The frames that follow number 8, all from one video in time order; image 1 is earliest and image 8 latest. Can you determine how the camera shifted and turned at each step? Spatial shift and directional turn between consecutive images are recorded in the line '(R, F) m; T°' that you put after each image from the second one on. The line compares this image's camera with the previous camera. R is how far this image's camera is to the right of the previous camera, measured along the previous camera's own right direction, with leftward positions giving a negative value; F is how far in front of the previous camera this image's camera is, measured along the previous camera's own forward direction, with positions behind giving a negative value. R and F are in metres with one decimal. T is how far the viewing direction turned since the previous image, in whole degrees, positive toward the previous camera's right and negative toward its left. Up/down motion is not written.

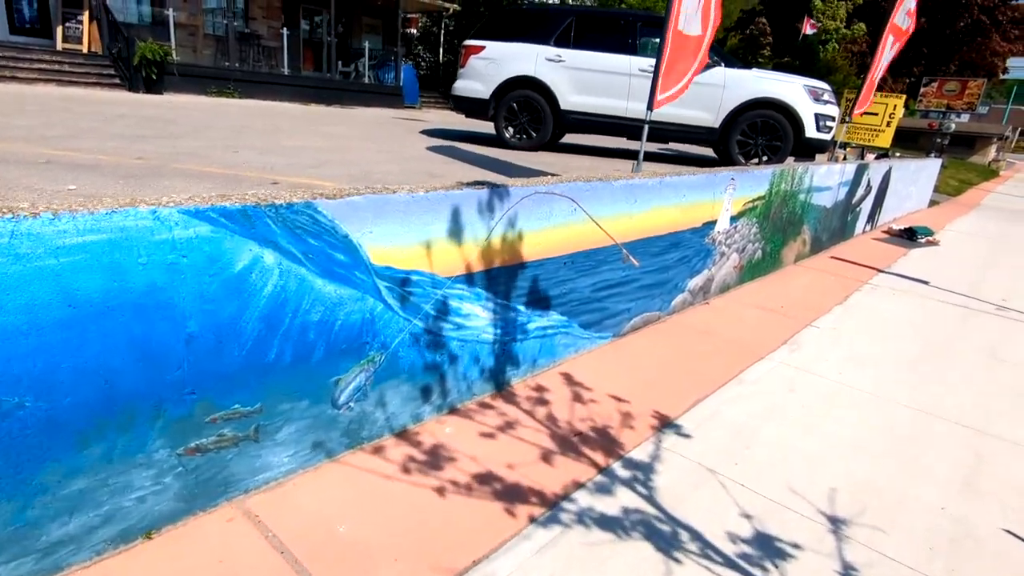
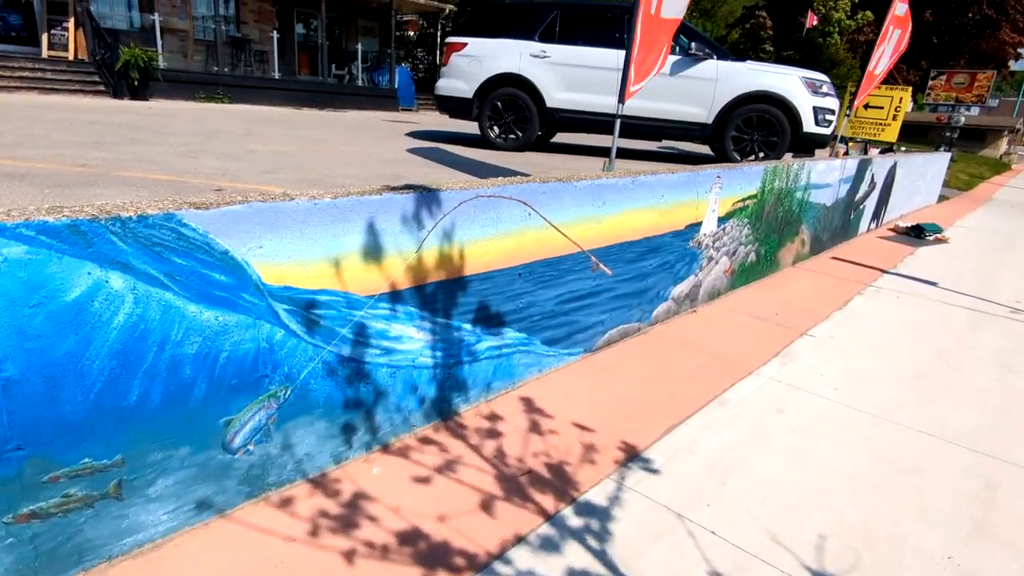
(+0.4, +0.5) m; -1°
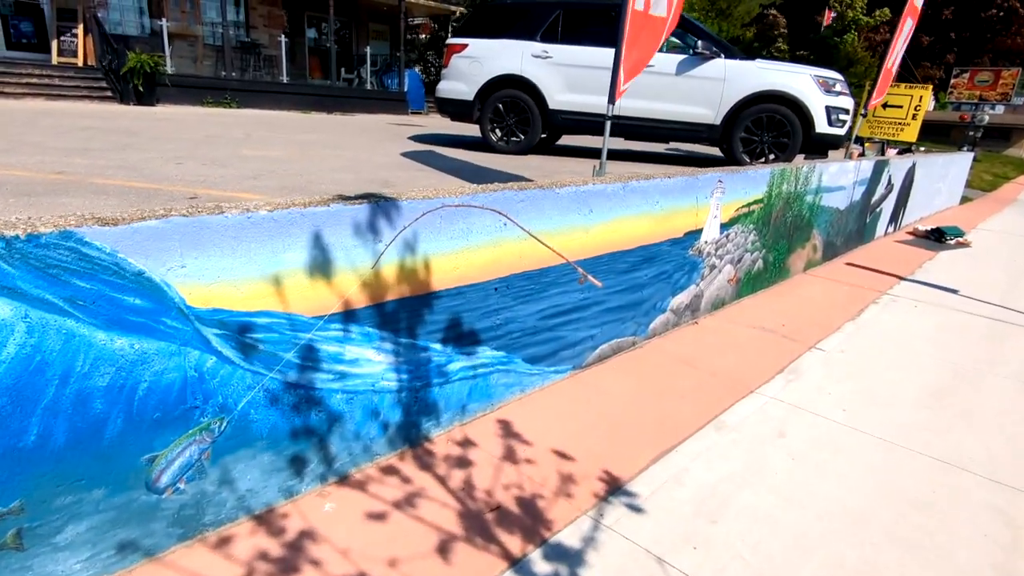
(+0.2, +0.3) m; -1°
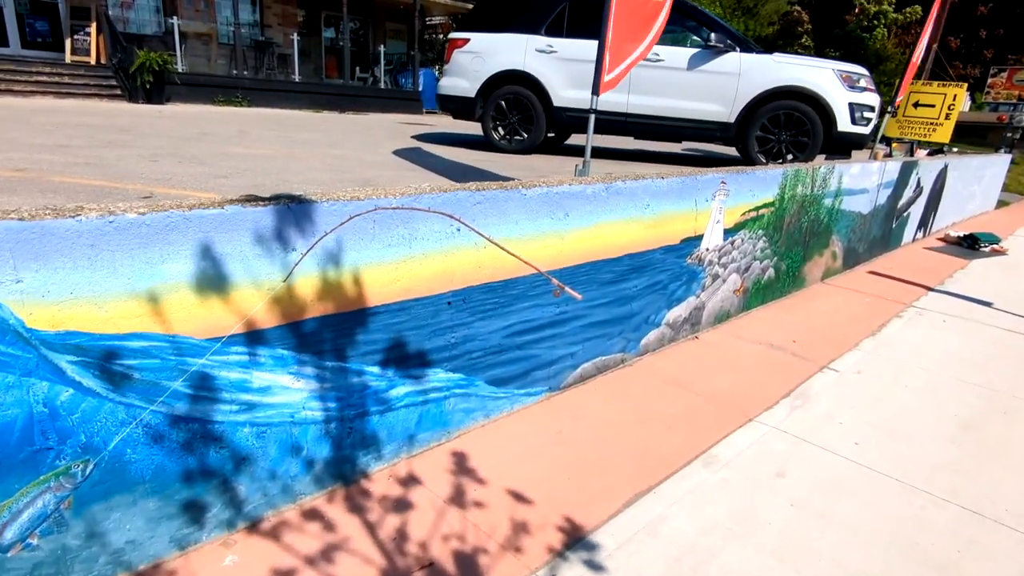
(+0.3, +0.5) m; -2°
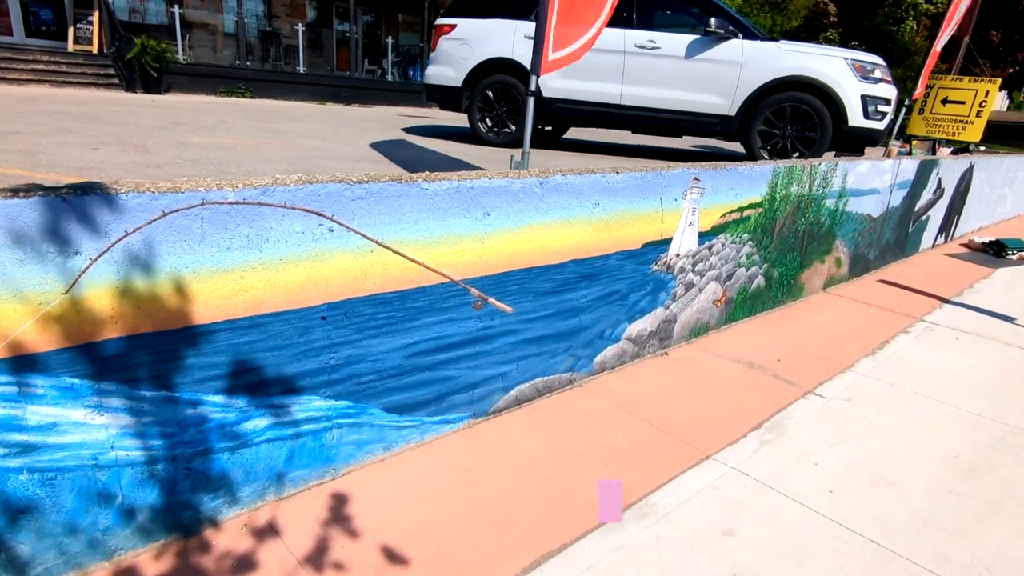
(+0.6, +0.6) m; -2°
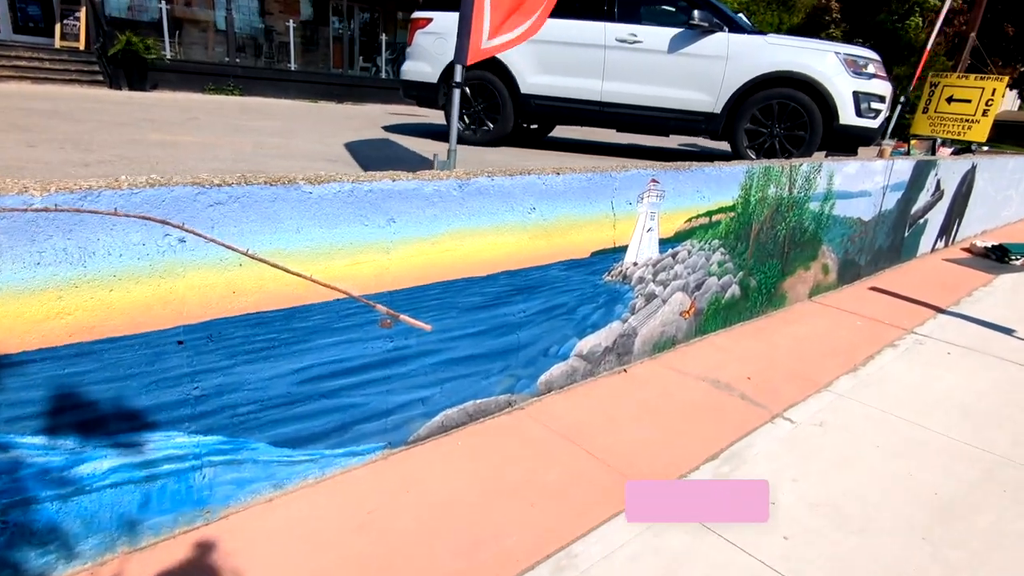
(+0.4, +0.4) m; -1°
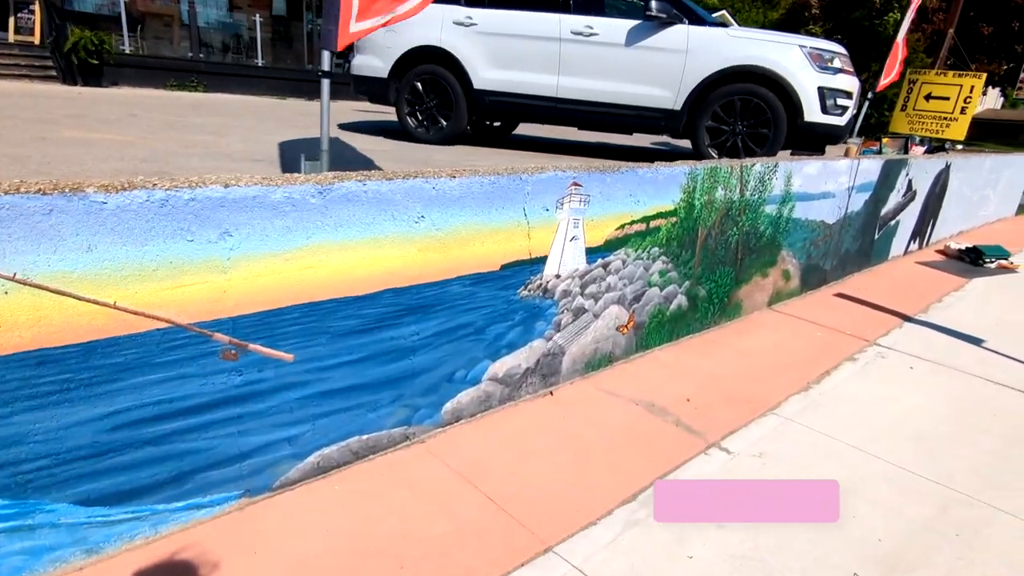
(+0.5, +0.4) m; +1°
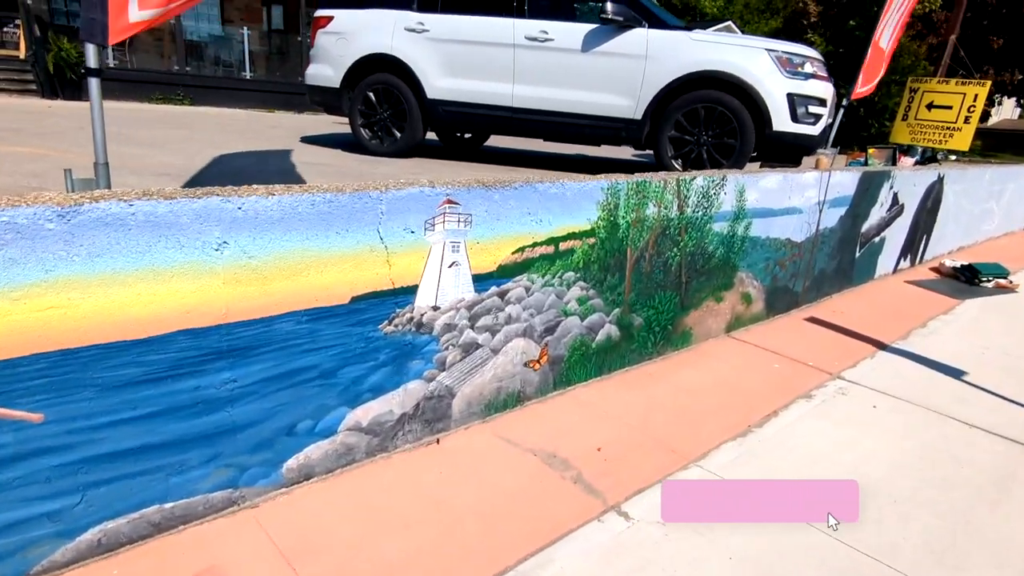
(+0.7, +0.5) m; -1°
